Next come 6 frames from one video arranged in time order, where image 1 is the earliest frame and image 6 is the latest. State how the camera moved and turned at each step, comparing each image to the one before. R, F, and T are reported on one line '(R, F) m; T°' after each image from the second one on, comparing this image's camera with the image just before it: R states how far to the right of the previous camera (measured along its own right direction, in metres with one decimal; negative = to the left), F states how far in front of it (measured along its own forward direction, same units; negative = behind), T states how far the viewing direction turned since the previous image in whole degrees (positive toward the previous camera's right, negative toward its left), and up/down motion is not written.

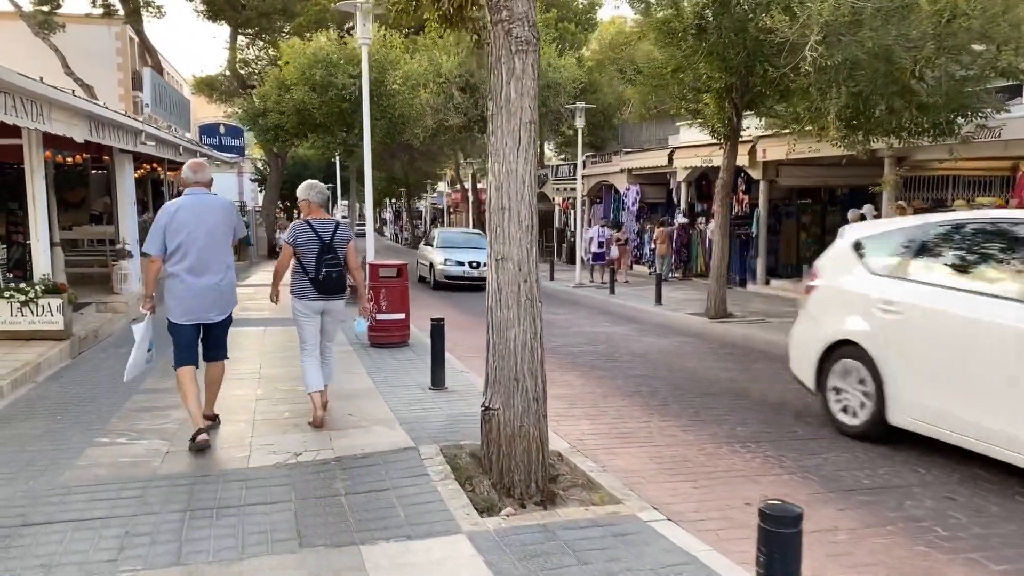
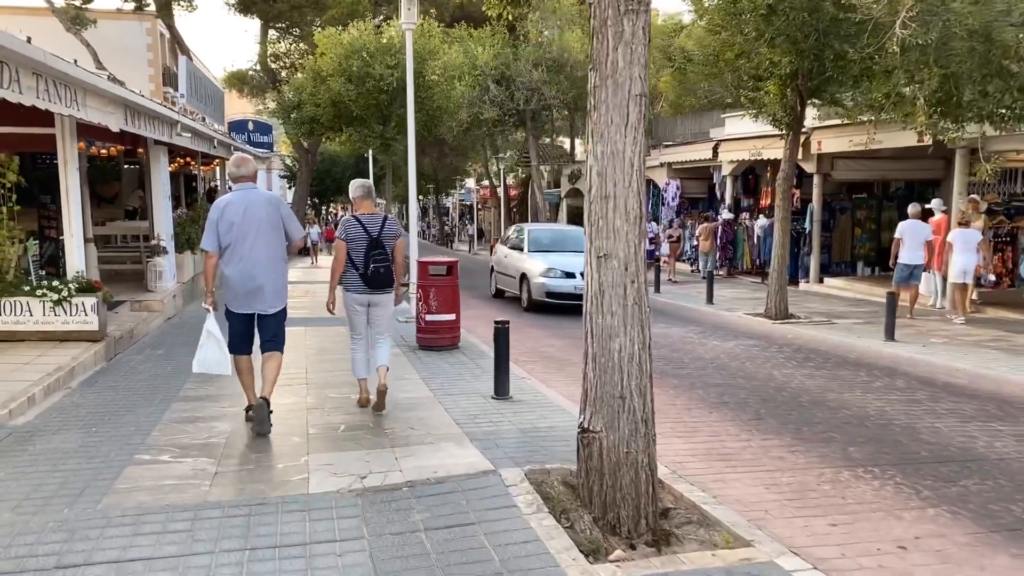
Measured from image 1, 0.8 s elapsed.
(-0.4, +0.7) m; -2°
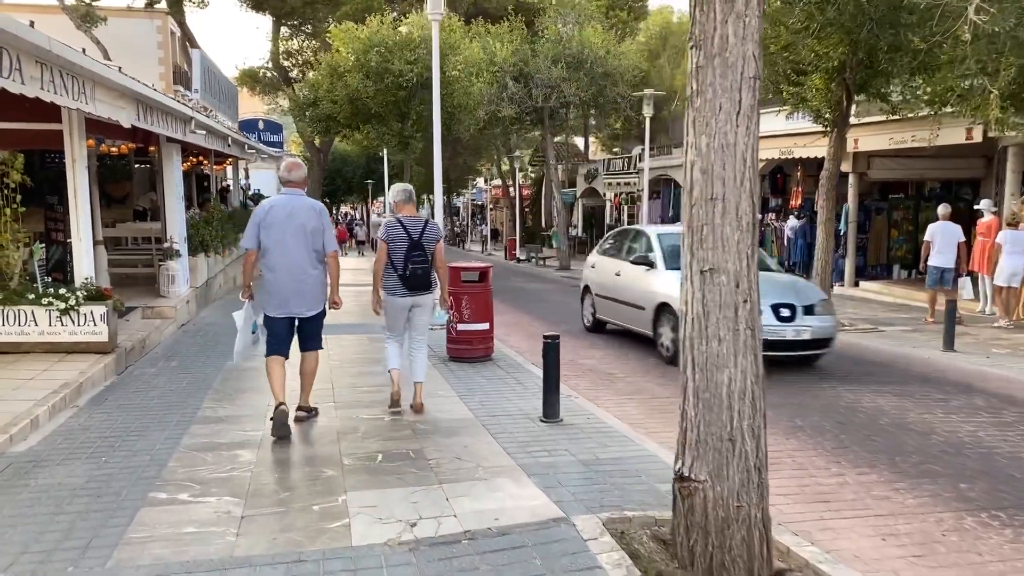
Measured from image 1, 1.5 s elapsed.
(-0.3, +0.6) m; -1°
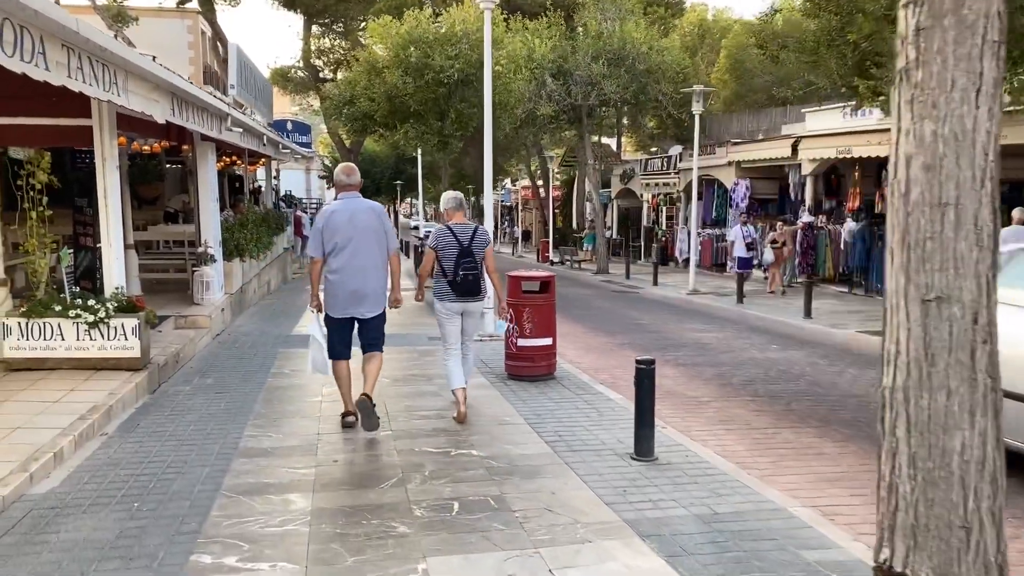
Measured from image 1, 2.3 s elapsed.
(-0.4, +0.8) m; -2°
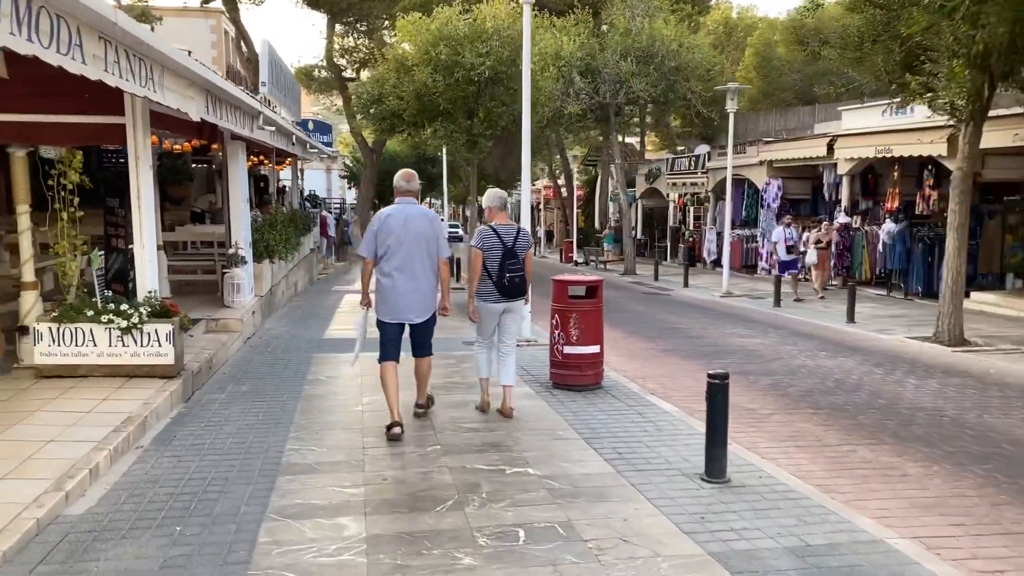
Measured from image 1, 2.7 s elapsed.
(-0.3, +0.3) m; -1°
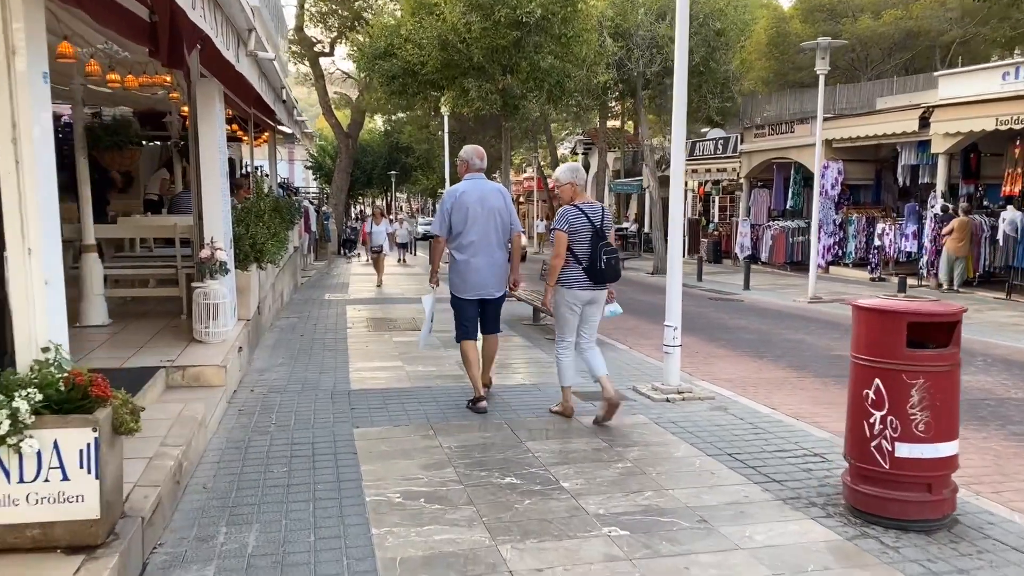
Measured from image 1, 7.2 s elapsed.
(-1.5, +3.9) m; +3°
